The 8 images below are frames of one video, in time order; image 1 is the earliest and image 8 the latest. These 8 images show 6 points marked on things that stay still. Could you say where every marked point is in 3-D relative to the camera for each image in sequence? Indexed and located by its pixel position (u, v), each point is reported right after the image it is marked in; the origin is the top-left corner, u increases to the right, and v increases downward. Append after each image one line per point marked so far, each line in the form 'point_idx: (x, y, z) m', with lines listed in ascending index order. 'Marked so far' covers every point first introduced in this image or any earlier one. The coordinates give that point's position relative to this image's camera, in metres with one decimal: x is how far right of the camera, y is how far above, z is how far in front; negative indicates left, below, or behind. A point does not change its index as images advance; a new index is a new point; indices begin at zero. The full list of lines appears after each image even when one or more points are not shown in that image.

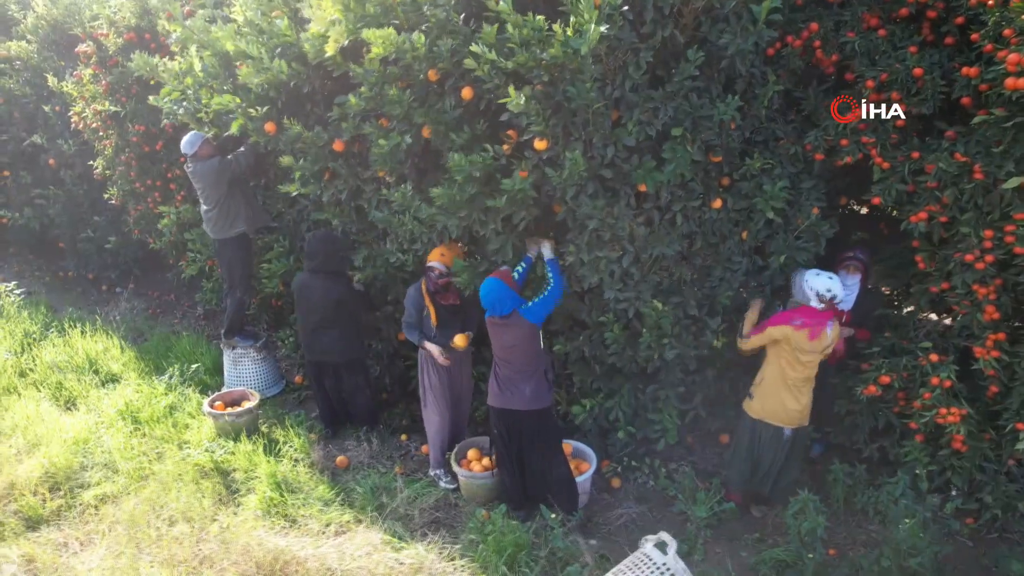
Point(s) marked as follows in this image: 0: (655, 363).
0: (+0.8, -0.4, +3.5) m
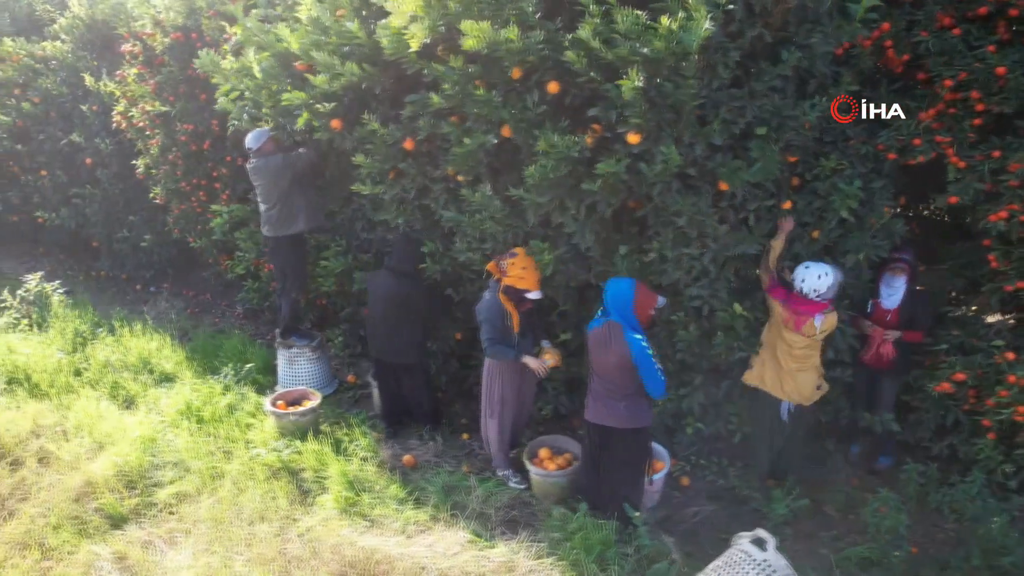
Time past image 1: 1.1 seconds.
0: (+1.2, -0.4, +3.5) m
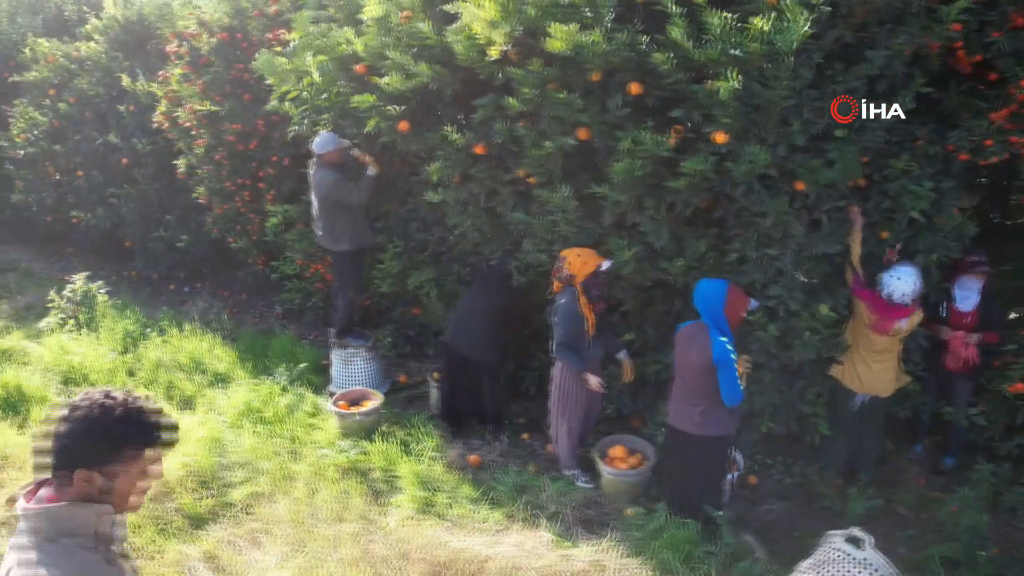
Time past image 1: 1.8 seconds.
0: (+1.6, -0.4, +3.6) m
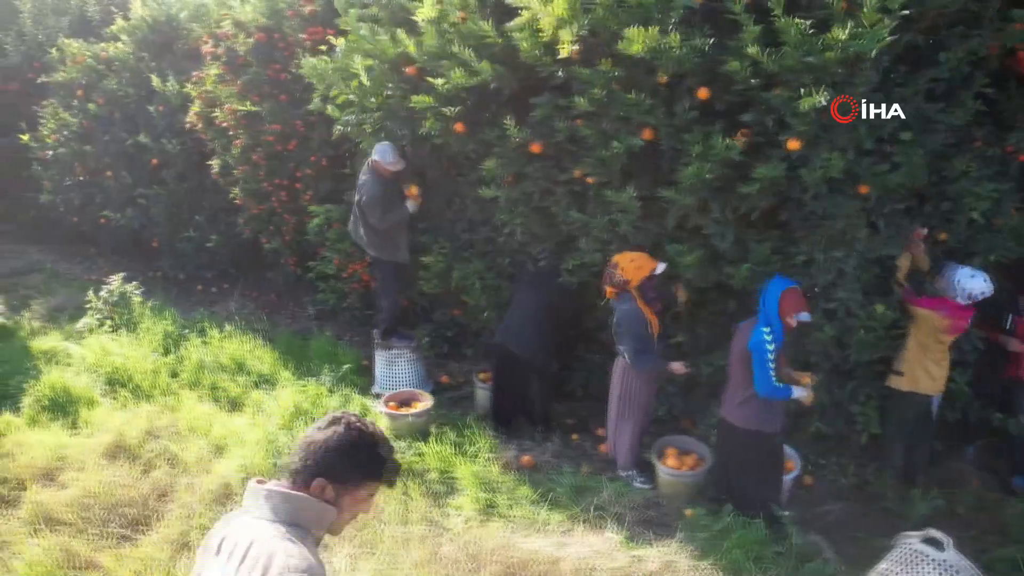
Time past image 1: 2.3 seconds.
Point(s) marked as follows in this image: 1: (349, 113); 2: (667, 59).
0: (+1.9, -0.4, +3.6) m
1: (-1.1, +1.3, +4.7) m
2: (+0.8, +1.1, +3.2) m
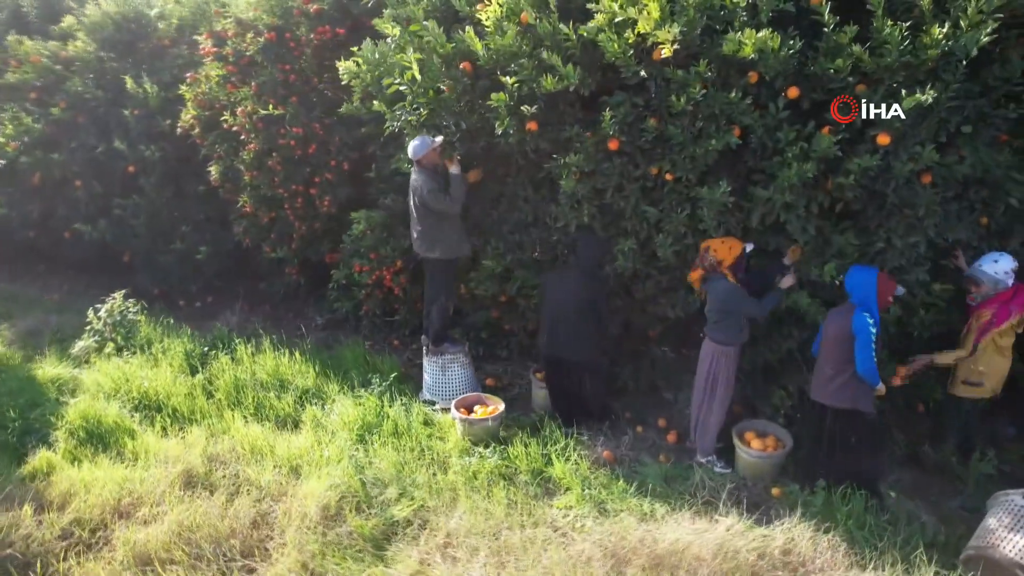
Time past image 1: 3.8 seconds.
0: (+2.4, -0.3, +3.9) m
1: (-0.8, +1.2, +4.6) m
2: (+1.3, +1.2, +3.3) m
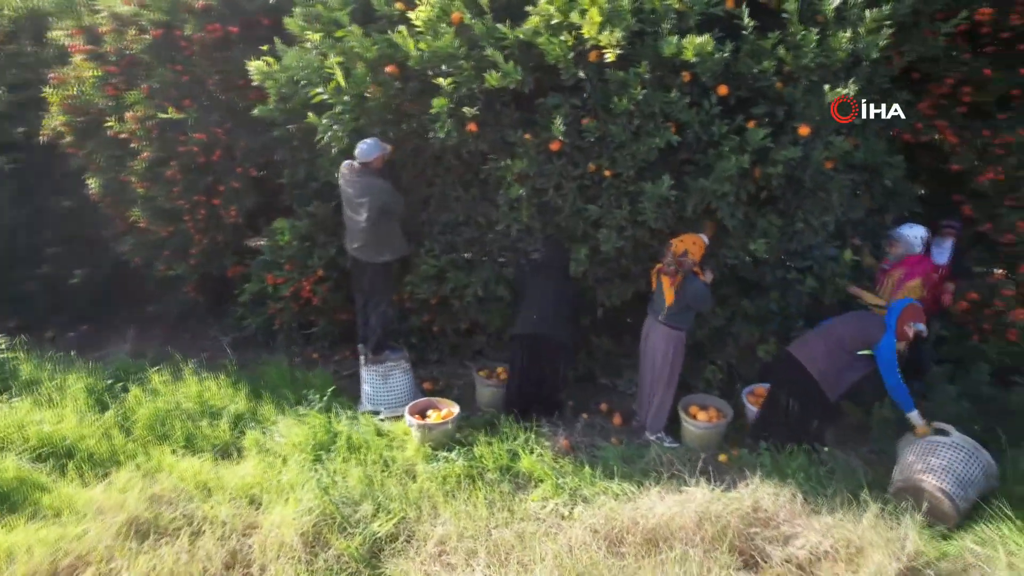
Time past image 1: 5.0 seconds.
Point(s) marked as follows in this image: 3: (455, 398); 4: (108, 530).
0: (+2.1, -0.1, +4.4) m
1: (-1.3, +1.2, +4.4) m
2: (+1.1, +1.2, +3.6) m
3: (-0.4, -0.8, +5.0) m
4: (-2.0, -1.2, +3.2) m
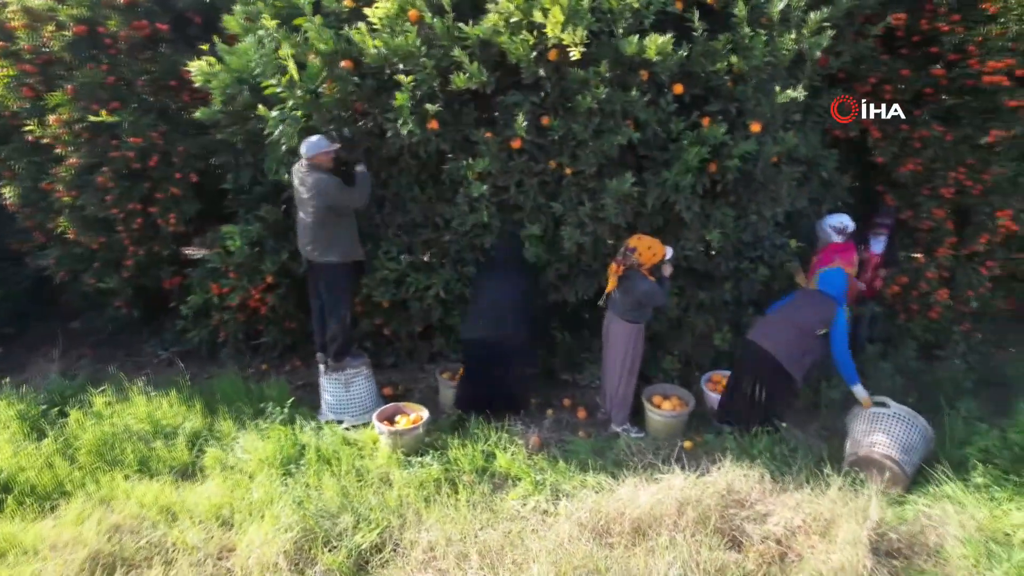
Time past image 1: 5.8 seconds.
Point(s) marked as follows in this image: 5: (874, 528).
0: (+1.9, 0.0, +4.6) m
1: (-1.6, +1.1, +4.2) m
2: (+0.8, +1.3, +3.7) m
3: (-0.7, -0.9, +4.9) m
4: (-2.1, -1.3, +3.0) m
5: (+1.7, -1.2, +3.2) m
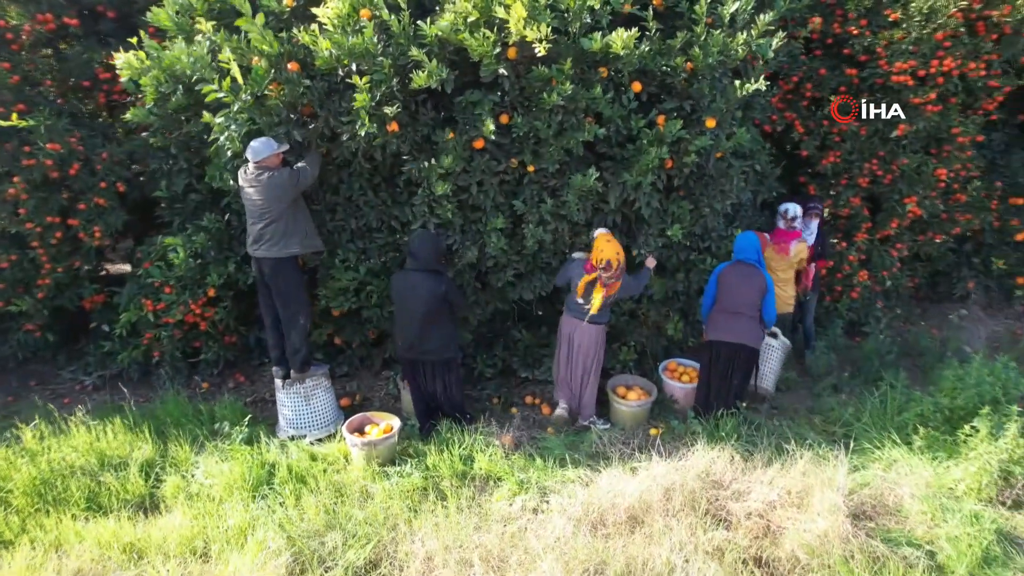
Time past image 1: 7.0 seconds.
0: (+1.6, 0.0, +4.9) m
1: (-1.8, +1.0, +4.0) m
2: (+0.6, +1.3, +3.8) m
3: (-1.0, -0.9, +4.8) m
4: (-2.0, -1.4, +2.7) m
5: (+1.7, -1.1, +3.4) m
